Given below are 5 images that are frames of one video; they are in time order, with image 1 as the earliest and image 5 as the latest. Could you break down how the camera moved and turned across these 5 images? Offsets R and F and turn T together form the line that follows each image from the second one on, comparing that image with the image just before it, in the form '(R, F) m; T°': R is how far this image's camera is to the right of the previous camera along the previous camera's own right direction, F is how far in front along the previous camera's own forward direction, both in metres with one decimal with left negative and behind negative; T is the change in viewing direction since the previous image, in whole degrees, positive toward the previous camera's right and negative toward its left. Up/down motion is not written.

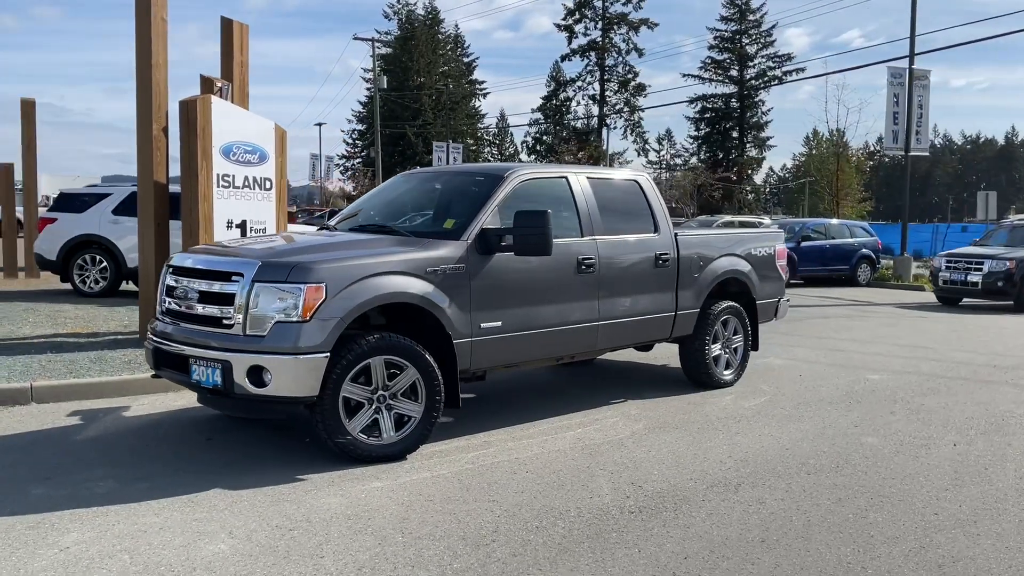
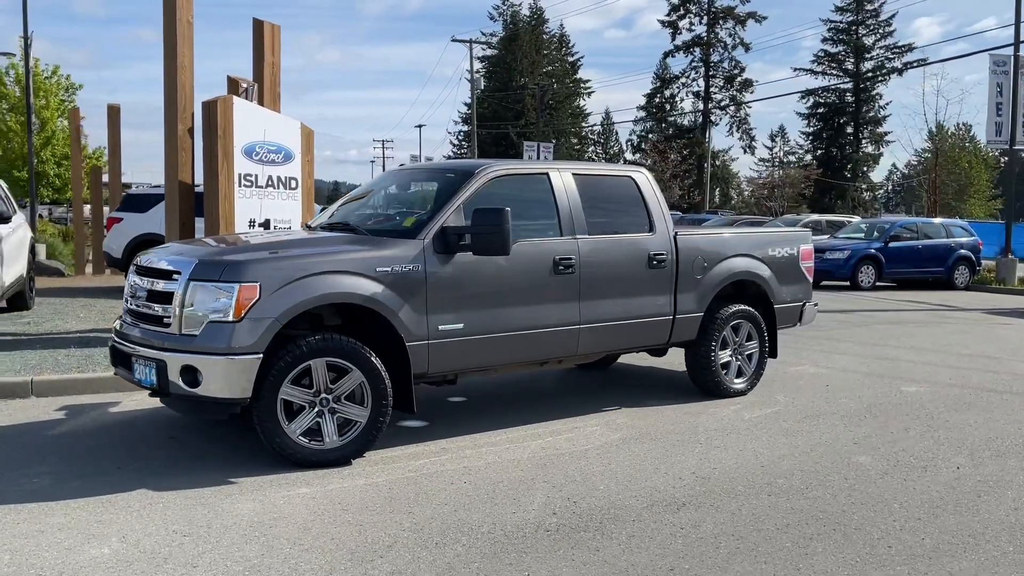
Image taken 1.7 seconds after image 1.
(+1.0, +0.3) m; -7°
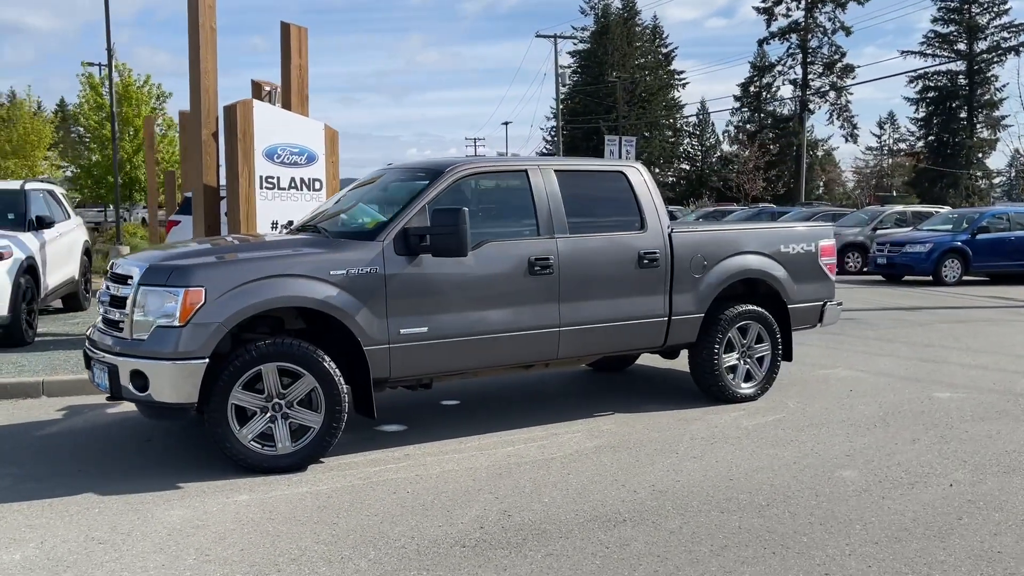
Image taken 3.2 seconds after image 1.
(+0.9, +0.3) m; -6°
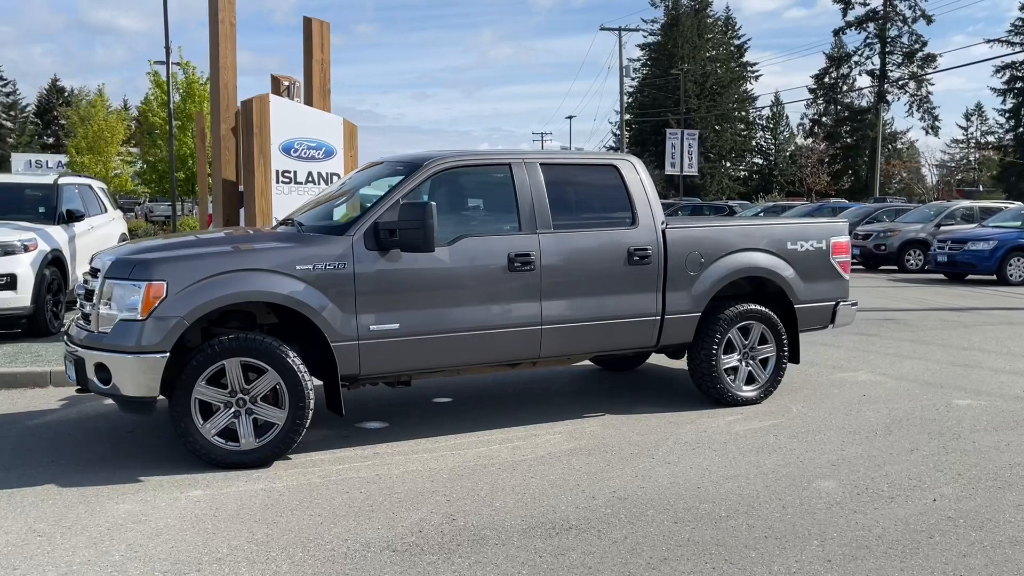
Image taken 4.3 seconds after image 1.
(+0.6, +0.2) m; -5°
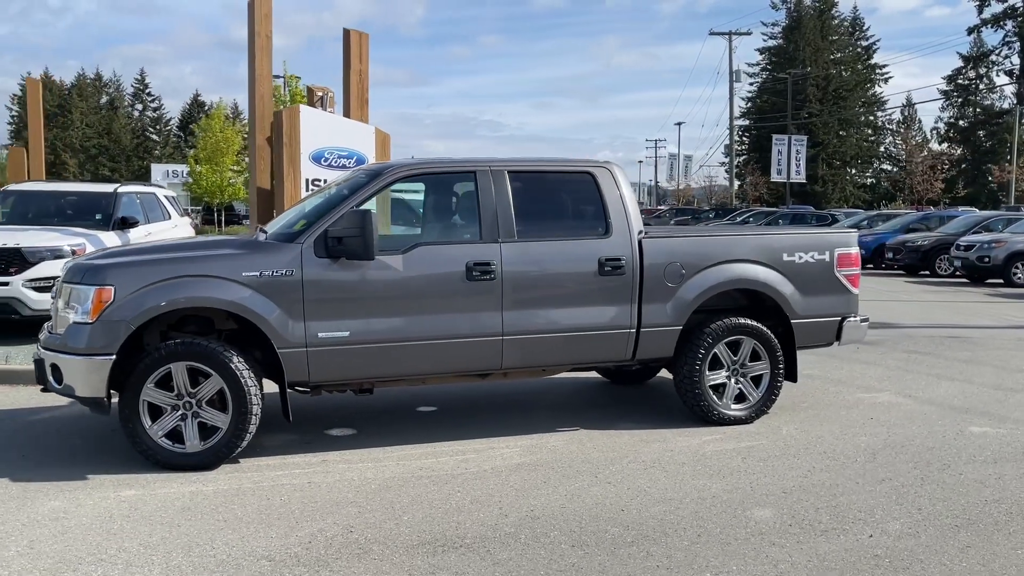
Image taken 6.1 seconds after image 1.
(+1.1, +0.2) m; -8°
